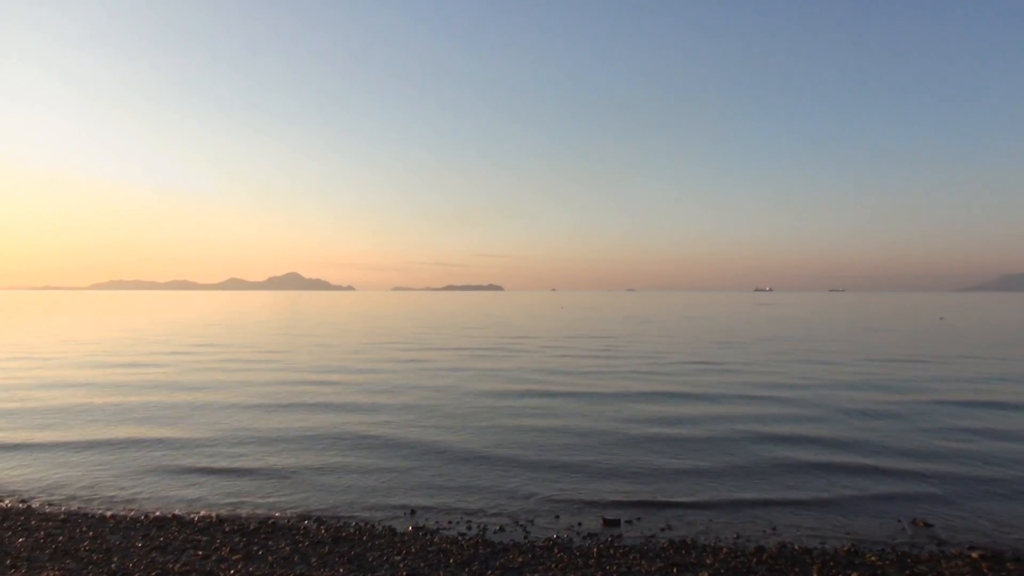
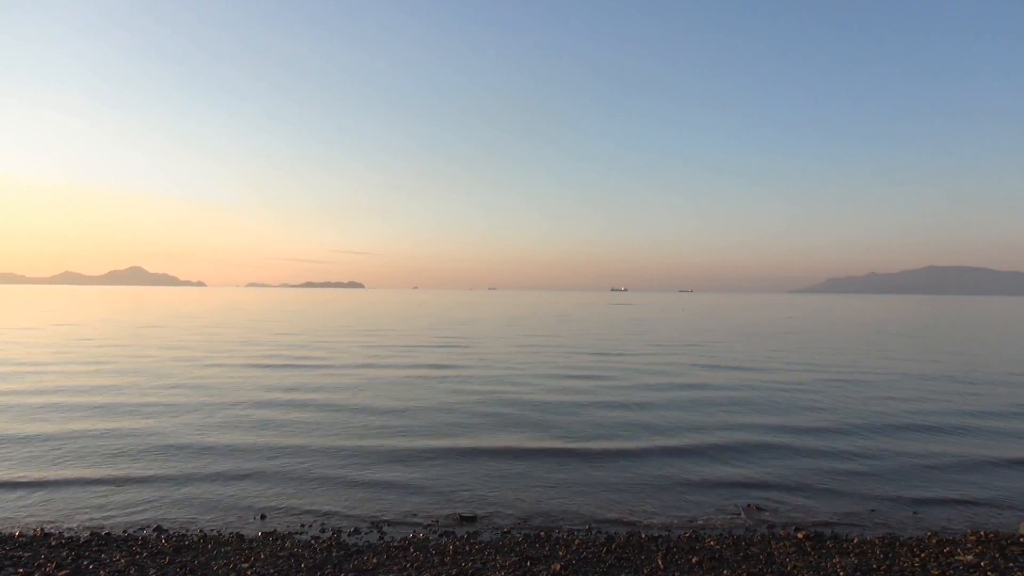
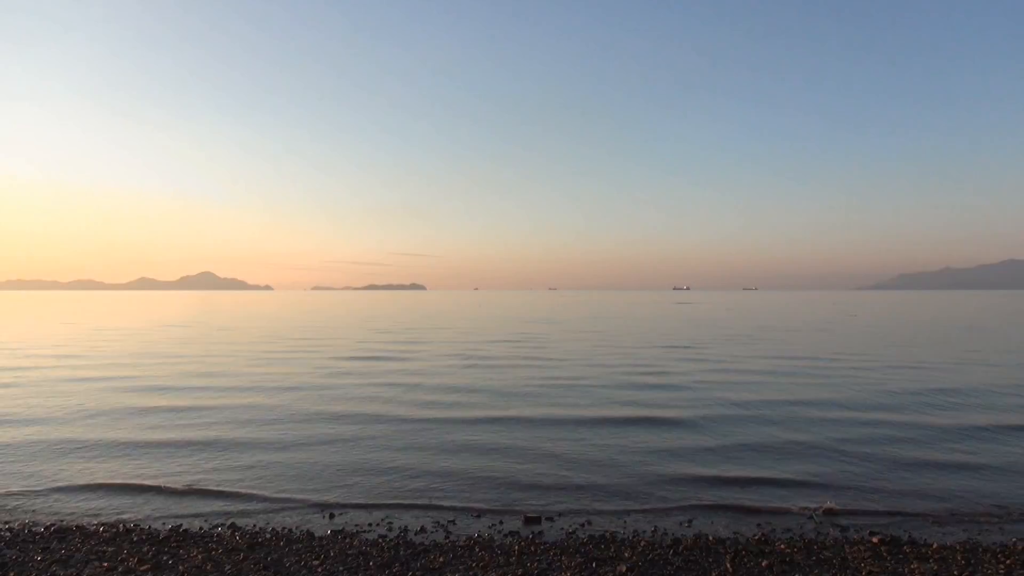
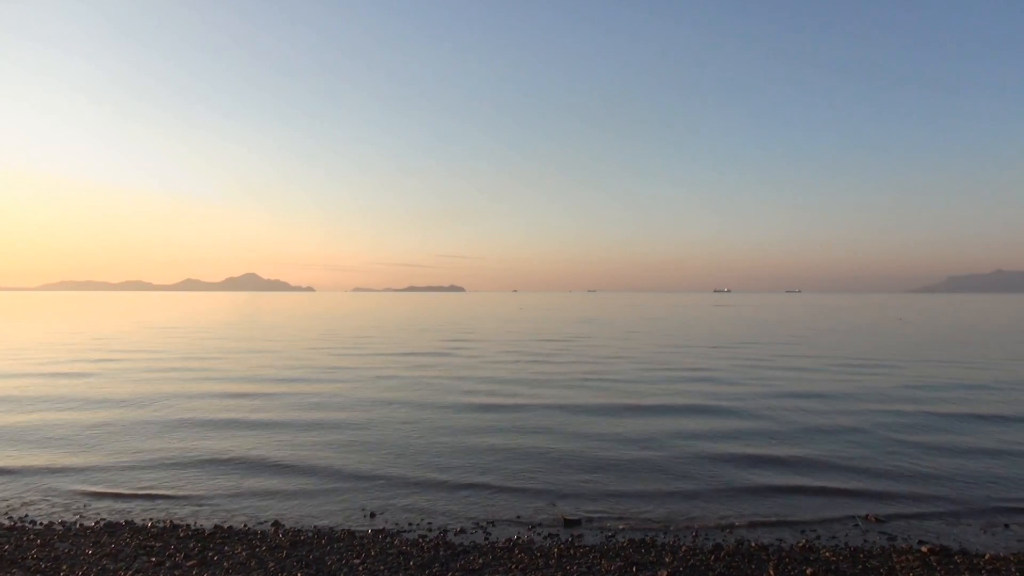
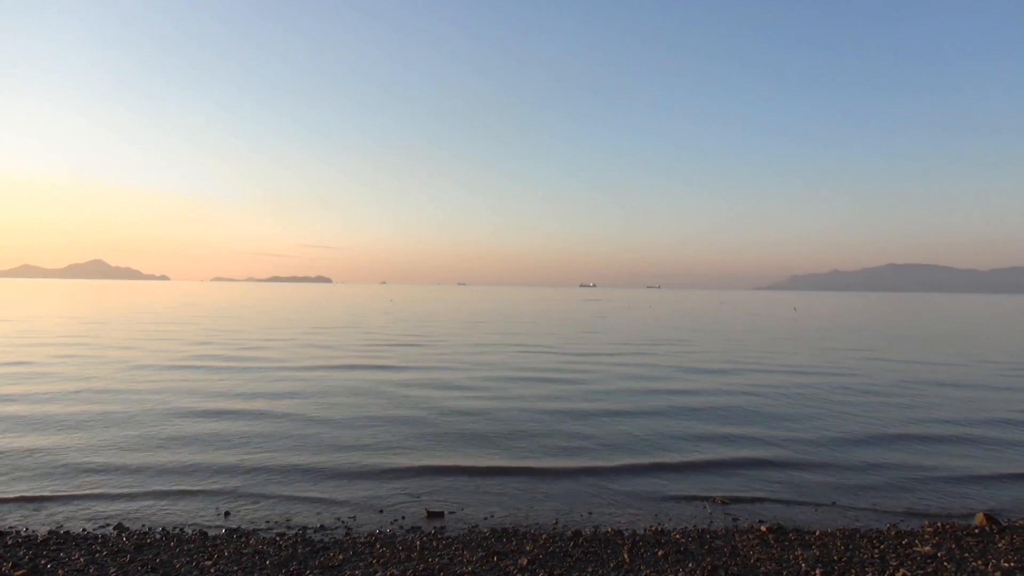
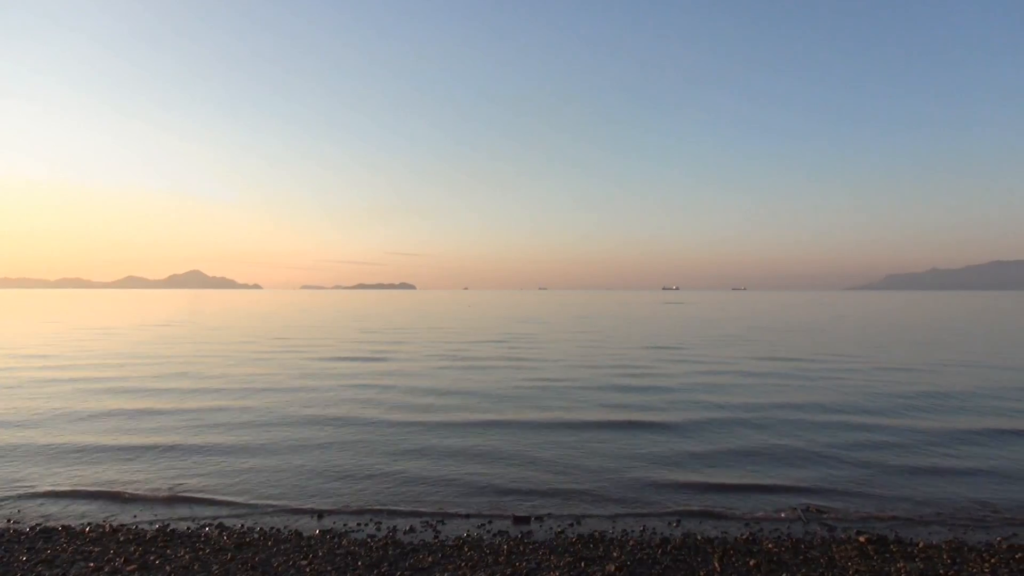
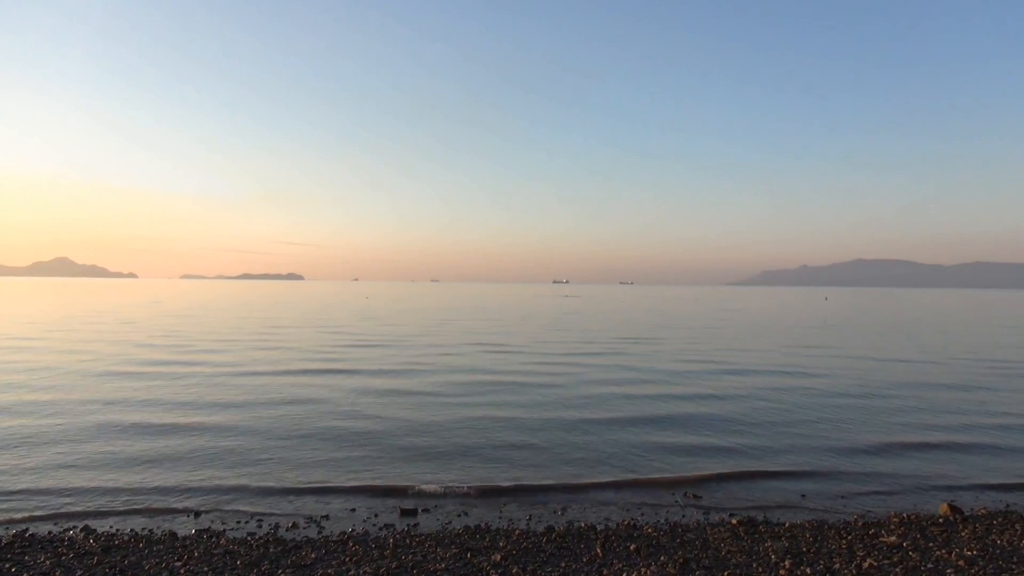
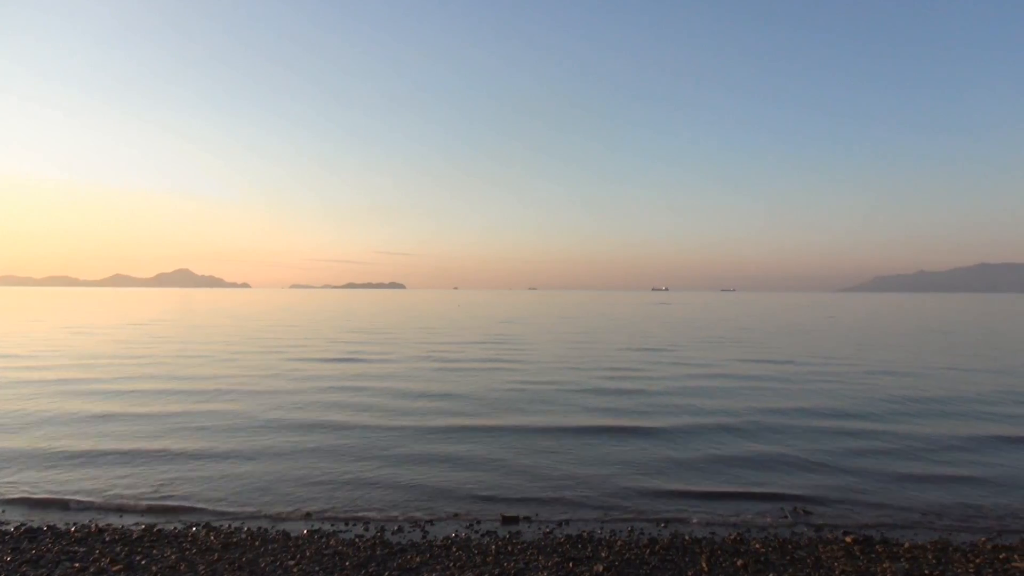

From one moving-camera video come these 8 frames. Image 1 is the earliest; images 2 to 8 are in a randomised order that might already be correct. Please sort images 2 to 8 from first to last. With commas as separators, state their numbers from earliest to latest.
4, 3, 6, 8, 2, 5, 7
